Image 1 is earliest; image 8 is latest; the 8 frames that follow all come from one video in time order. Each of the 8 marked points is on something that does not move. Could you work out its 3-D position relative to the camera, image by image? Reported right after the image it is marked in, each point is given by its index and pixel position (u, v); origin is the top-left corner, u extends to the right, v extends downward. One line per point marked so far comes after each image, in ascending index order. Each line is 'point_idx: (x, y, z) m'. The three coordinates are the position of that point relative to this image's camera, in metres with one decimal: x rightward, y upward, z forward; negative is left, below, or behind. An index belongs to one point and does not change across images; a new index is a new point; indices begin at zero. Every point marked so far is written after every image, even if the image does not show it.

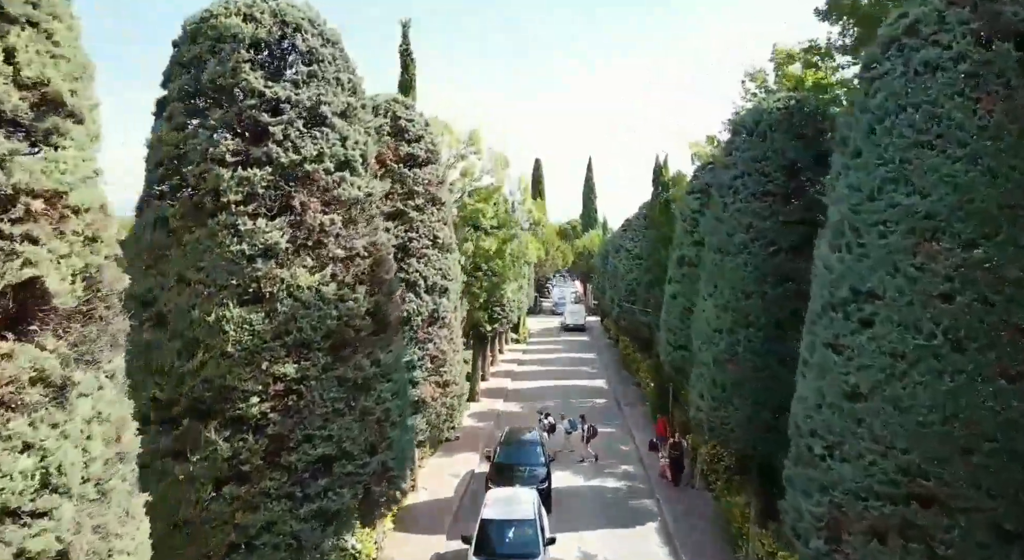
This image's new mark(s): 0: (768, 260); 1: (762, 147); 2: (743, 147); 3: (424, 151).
0: (+2.1, +0.2, +5.6) m
1: (+2.1, +1.1, +5.8) m
2: (+2.0, +1.1, +6.0) m
3: (-0.8, +1.2, +6.2) m
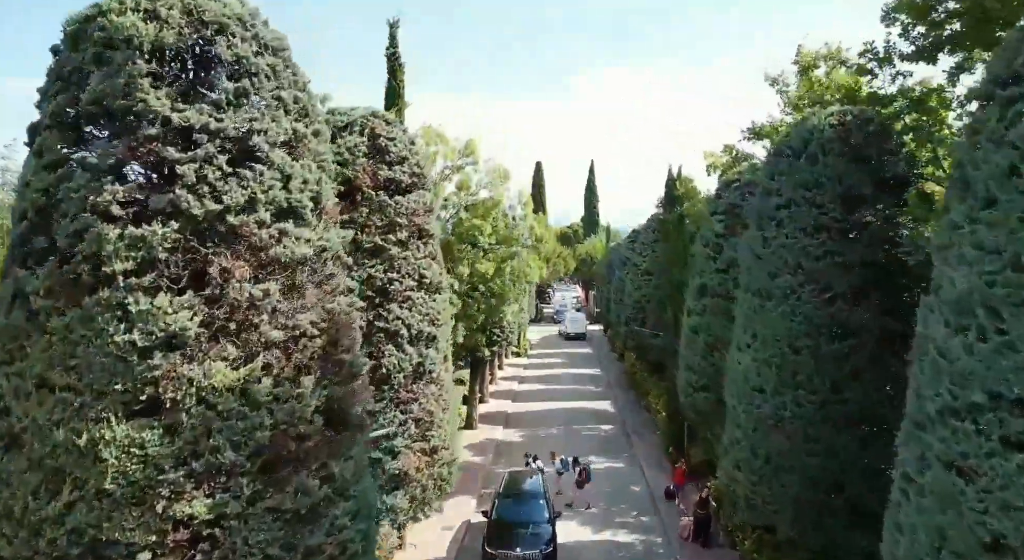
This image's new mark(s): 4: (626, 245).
0: (+2.1, -0.2, +4.7) m
1: (+2.1, +0.7, +4.8) m
2: (+2.0, +0.8, +5.0) m
3: (-0.8, +0.8, +5.2) m
4: (+3.2, +1.0, +19.5) m
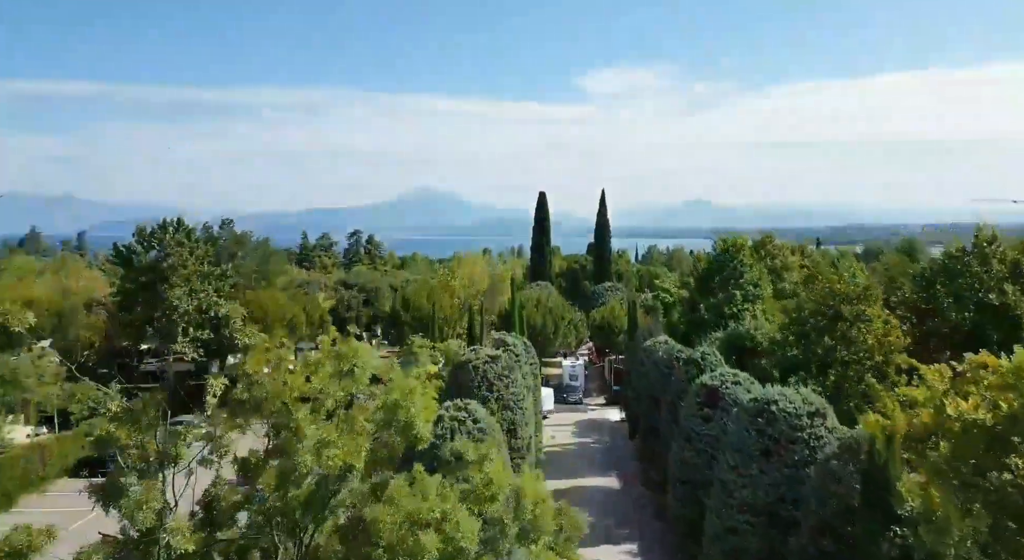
0: (+2.0, -3.1, -2.1) m
1: (+2.0, -2.2, -1.9) m
2: (+1.9, -2.2, -1.7) m
3: (-0.8, -2.2, -1.5) m
4: (+3.2, -2.1, +12.8) m
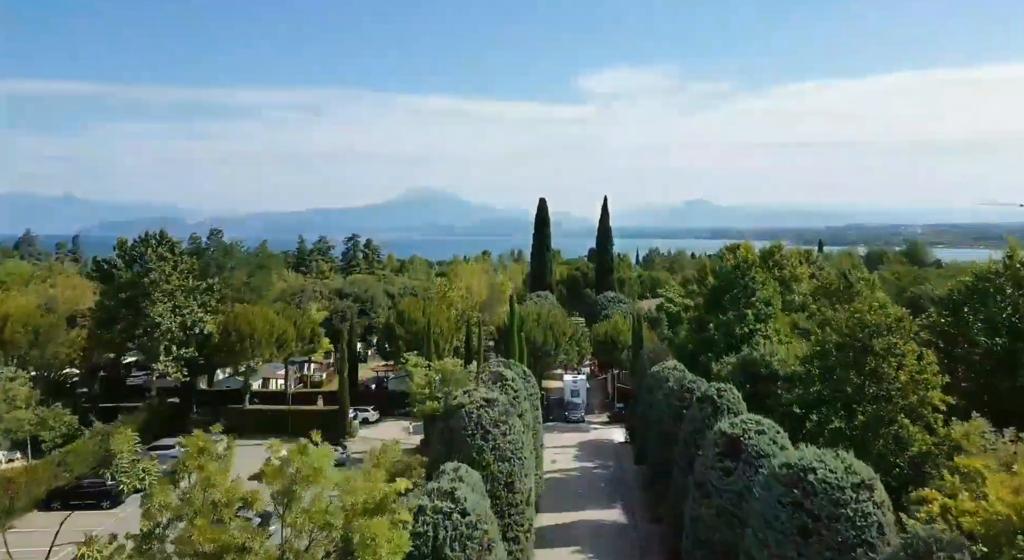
0: (+2.0, -3.7, -3.3) m
1: (+2.0, -2.8, -3.1) m
2: (+1.9, -2.7, -2.9) m
3: (-0.9, -2.7, -2.7) m
4: (+3.2, -2.6, +11.6) m
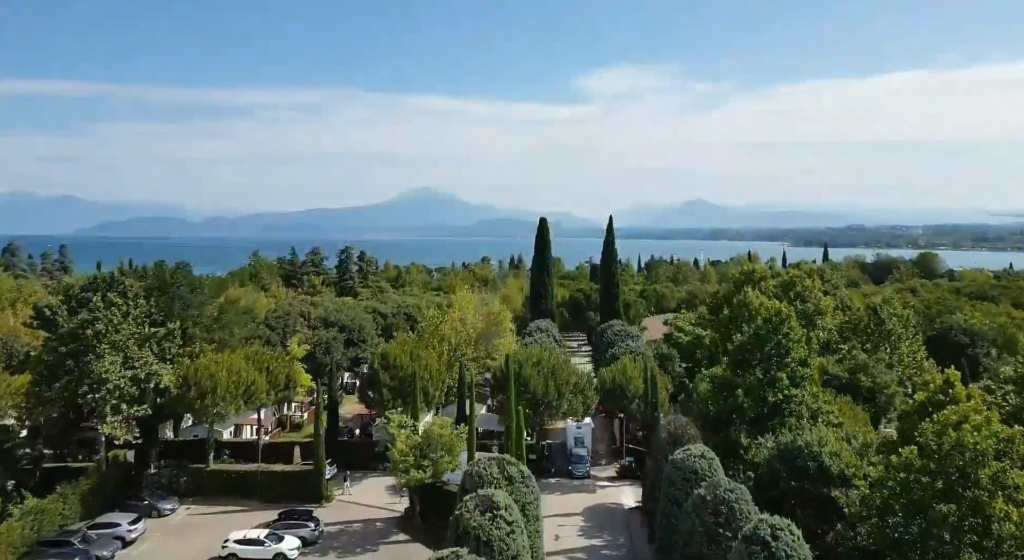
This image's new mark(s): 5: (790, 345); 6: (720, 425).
0: (+1.9, -5.2, -6.3) m
1: (+1.9, -4.3, -6.1) m
2: (+1.8, -4.2, -5.9) m
3: (-1.0, -4.2, -5.7) m
4: (+3.1, -4.1, +8.6) m
5: (+7.5, -1.8, +18.8) m
6: (+5.8, -4.0, +19.4) m
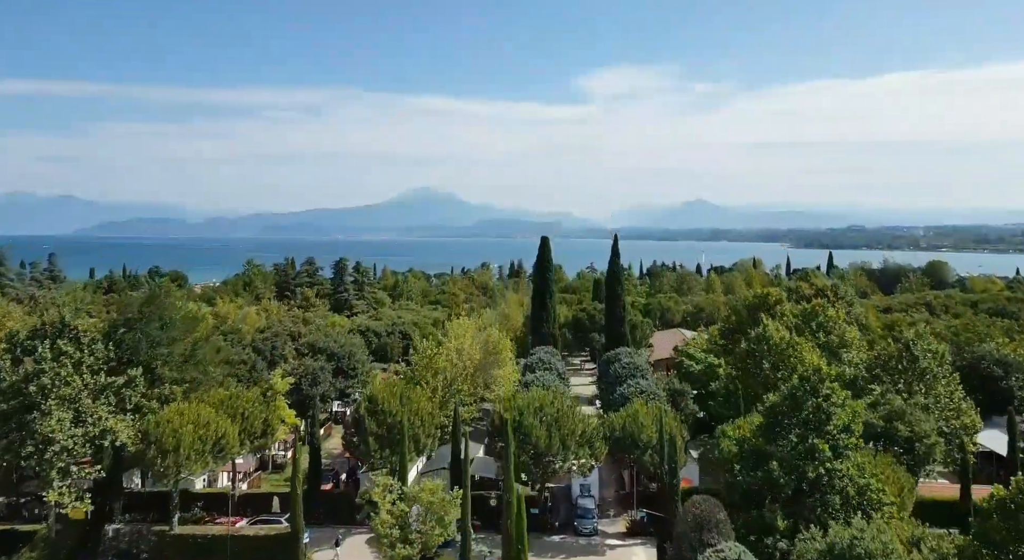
0: (+1.9, -6.5, -8.7) m
1: (+1.9, -5.5, -8.6) m
2: (+1.8, -5.5, -8.4) m
3: (-1.0, -5.5, -8.1) m
4: (+3.1, -5.4, +6.1) m
5: (+7.5, -3.0, +16.4) m
6: (+5.8, -5.3, +17.0) m
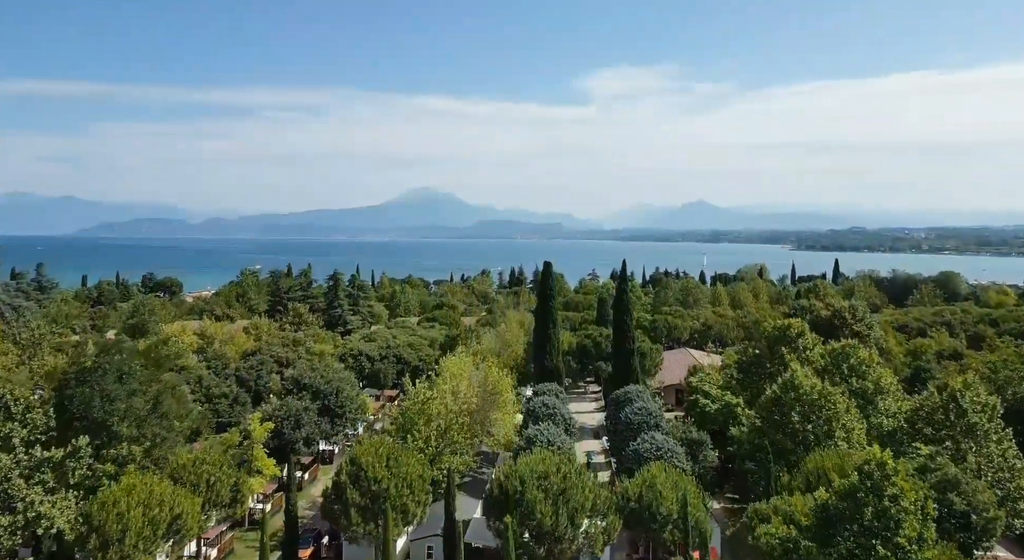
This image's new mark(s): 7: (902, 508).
0: (+1.9, -8.0, -11.6) m
1: (+1.9, -7.0, -11.4) m
2: (+1.8, -7.0, -11.2) m
3: (-1.0, -7.0, -11.0) m
4: (+3.1, -6.9, +3.3) m
5: (+7.6, -4.6, +13.6) m
6: (+5.8, -6.8, +14.1) m
7: (+7.6, -4.4, +13.6) m
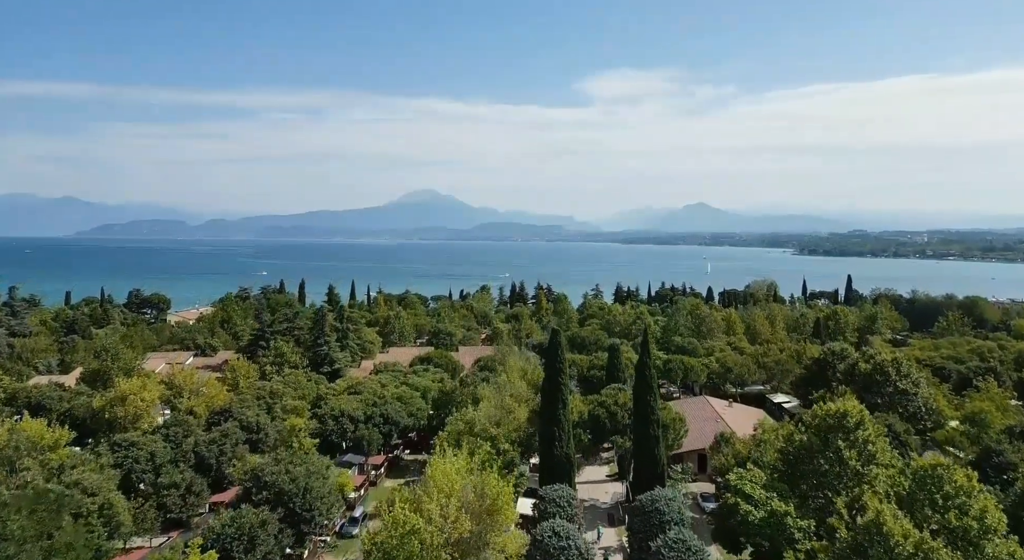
0: (+1.9, -11.1, -17.4) m
1: (+1.9, -10.2, -17.2) m
2: (+1.9, -10.1, -17.0) m
3: (-0.9, -10.1, -16.8) m
4: (+3.2, -10.1, -2.5) m
5: (+7.6, -7.8, +7.8) m
6: (+5.9, -10.0, +8.3) m
7: (+7.7, -7.6, +7.8) m
